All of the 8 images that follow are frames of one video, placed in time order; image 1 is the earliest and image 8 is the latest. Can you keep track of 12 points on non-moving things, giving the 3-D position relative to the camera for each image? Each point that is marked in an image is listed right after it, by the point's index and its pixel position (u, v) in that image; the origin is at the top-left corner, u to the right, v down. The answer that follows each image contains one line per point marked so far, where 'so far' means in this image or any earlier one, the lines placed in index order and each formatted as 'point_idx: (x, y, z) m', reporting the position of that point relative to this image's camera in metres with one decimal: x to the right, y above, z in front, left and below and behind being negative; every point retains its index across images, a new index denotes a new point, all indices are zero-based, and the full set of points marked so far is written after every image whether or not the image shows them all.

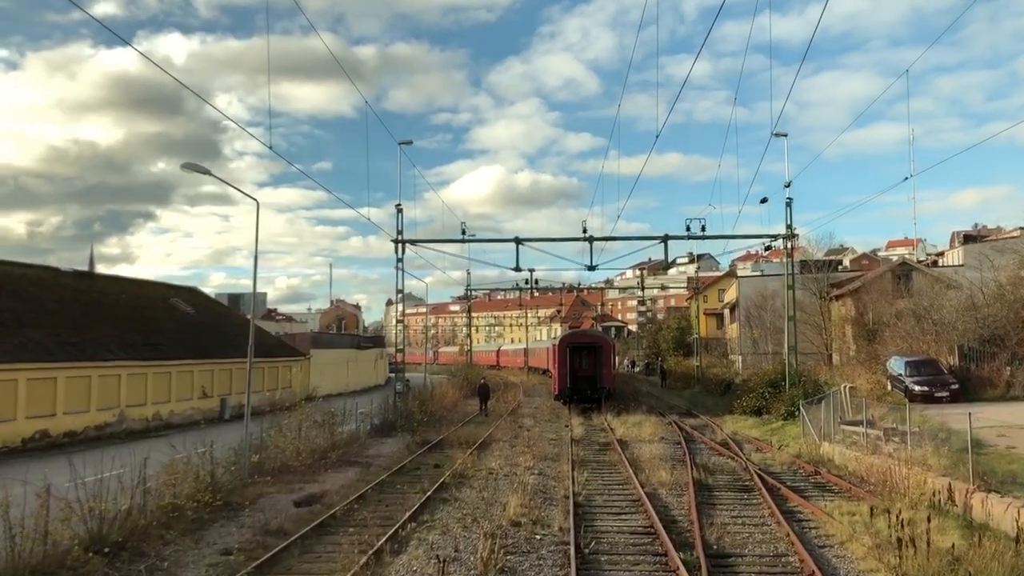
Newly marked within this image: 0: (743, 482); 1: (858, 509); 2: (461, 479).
0: (+4.4, -3.7, +14.4) m
1: (+5.2, -3.3, +11.4) m
2: (-1.0, -3.7, +14.3) m
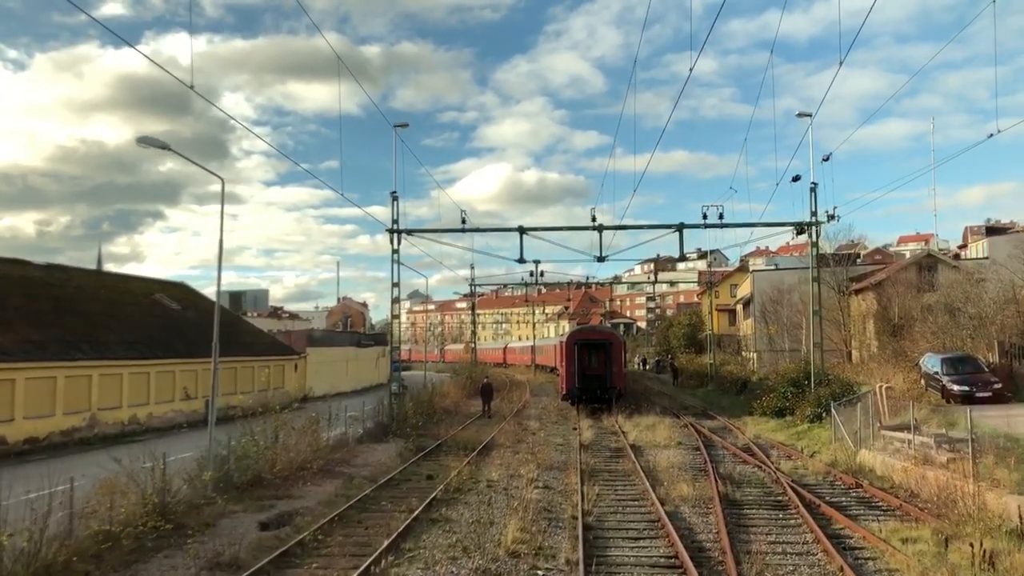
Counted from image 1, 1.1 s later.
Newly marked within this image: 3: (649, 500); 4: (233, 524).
0: (+4.4, -3.5, +12.7) m
1: (+5.2, -3.1, +9.7) m
2: (-1.0, -3.5, +12.6) m
3: (+2.2, -3.5, +12.3) m
4: (-4.0, -3.4, +10.8) m
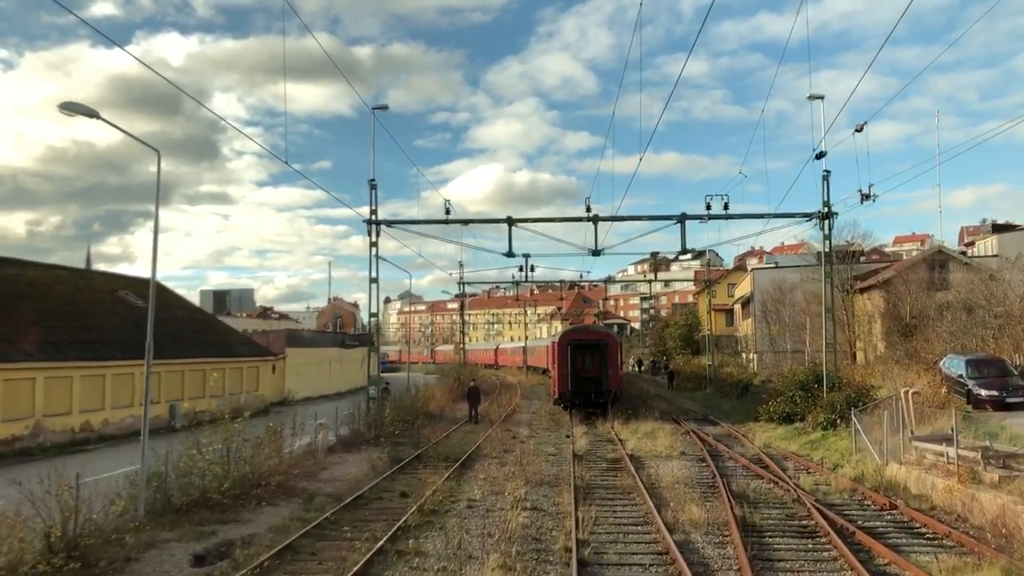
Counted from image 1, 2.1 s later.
0: (+4.2, -3.4, +11.0) m
1: (+5.0, -3.0, +8.0) m
2: (-1.2, -3.4, +10.9) m
3: (+2.0, -3.3, +10.6) m
4: (-4.2, -3.2, +9.0) m
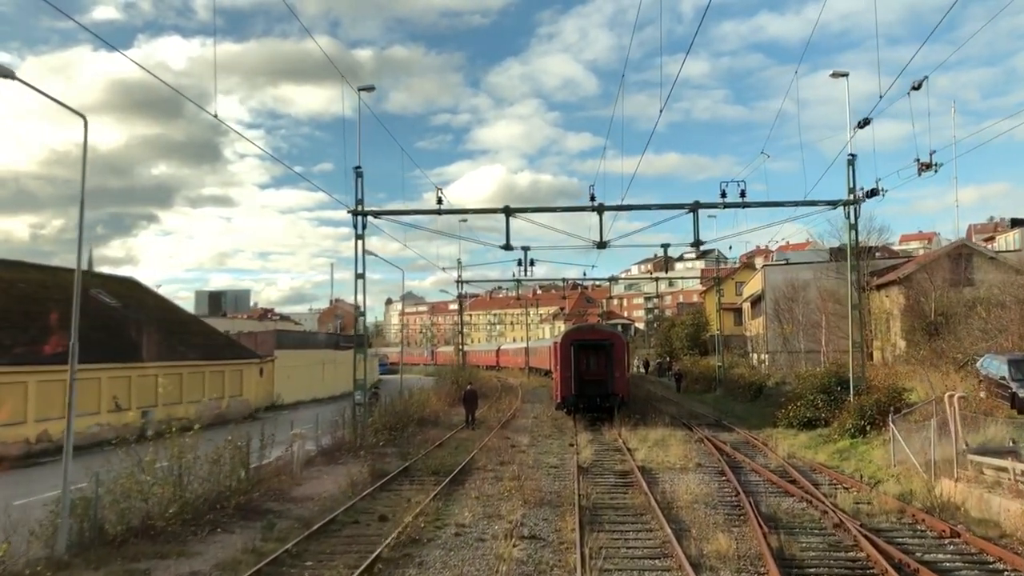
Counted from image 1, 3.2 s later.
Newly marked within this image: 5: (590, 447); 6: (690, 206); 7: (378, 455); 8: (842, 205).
0: (+4.1, -3.3, +9.3) m
1: (+4.9, -2.9, +6.3) m
2: (-1.3, -3.2, +9.2) m
3: (+1.9, -3.2, +8.8) m
4: (-4.3, -3.1, +7.3) m
5: (+1.9, -3.9, +18.7) m
6: (+4.6, +2.1, +19.5) m
7: (-3.0, -3.8, +17.1) m
8: (+8.4, +2.1, +19.2) m
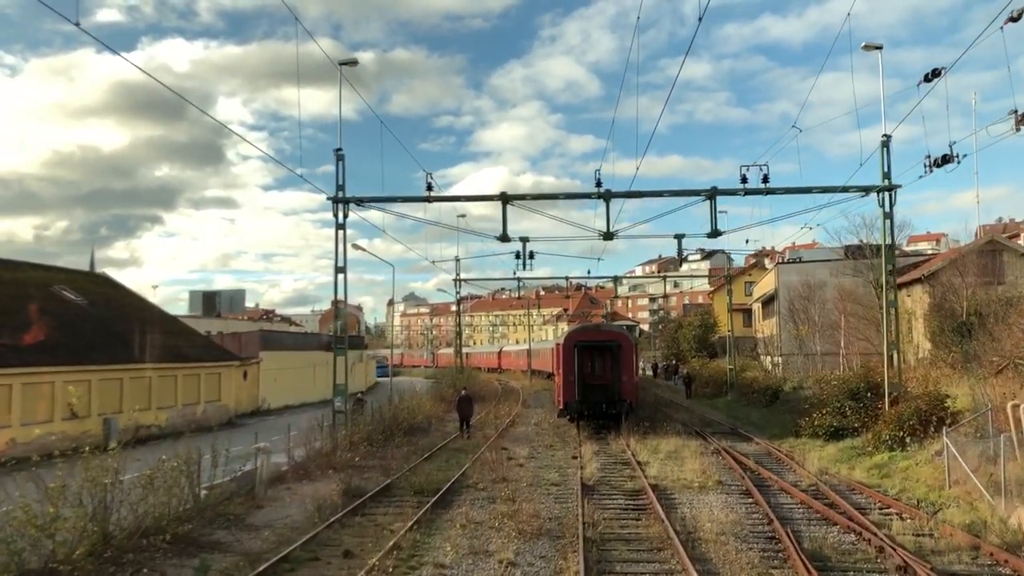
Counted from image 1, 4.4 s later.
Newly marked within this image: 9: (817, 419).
0: (+4.0, -3.1, +7.3) m
1: (+4.8, -2.7, +4.3) m
2: (-1.4, -3.1, +7.3) m
3: (+1.8, -3.1, +6.9) m
4: (-4.4, -3.0, +5.5) m
5: (+1.9, -3.8, +16.8) m
6: (+4.5, +2.2, +17.5) m
7: (-3.1, -3.7, +15.2) m
8: (+8.4, +2.2, +17.3) m
9: (+8.1, -3.5, +19.9) m
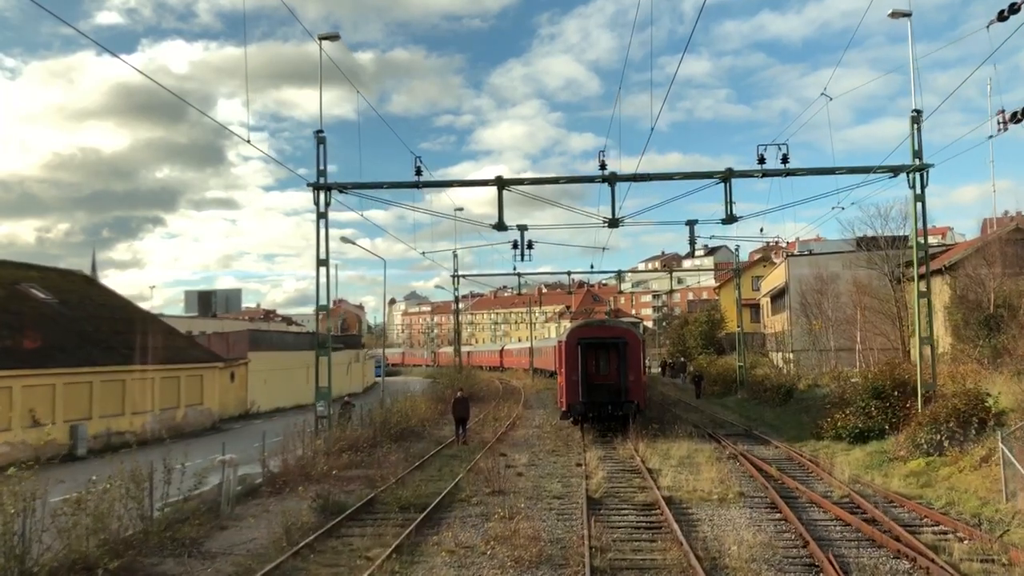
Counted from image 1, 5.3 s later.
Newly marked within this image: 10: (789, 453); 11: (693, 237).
0: (+3.9, -2.9, +5.9) m
1: (+4.7, -2.5, +2.9) m
2: (-1.5, -3.0, +5.8) m
3: (+1.7, -2.9, +5.5) m
4: (-4.5, -2.9, +4.0) m
5: (+1.8, -3.7, +15.3) m
6: (+4.4, +2.4, +16.1) m
7: (-3.2, -3.5, +13.7) m
8: (+8.3, +2.4, +15.8) m
9: (+8.0, -3.2, +18.5) m
10: (+6.2, -3.7, +16.9) m
11: (+4.1, +1.2, +16.9) m
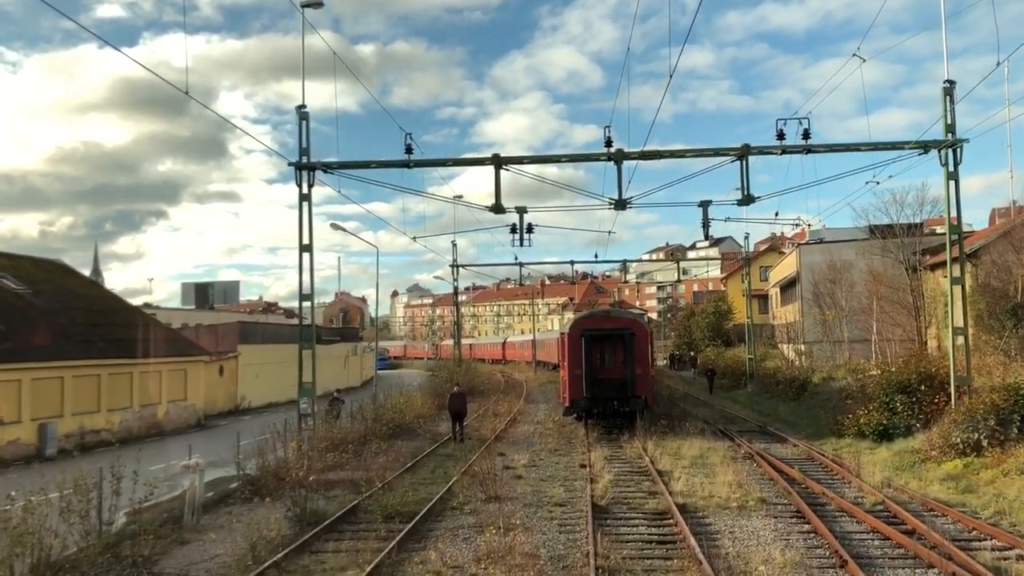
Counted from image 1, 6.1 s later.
0: (+3.9, -2.8, +4.7) m
1: (+4.6, -2.4, +1.7) m
2: (-1.5, -2.8, +4.6) m
3: (+1.7, -2.7, +4.3) m
4: (-4.6, -2.7, +2.8) m
5: (+1.8, -3.4, +14.1) m
6: (+4.4, +2.7, +14.8) m
7: (-3.2, -3.3, +12.5) m
8: (+8.2, +2.7, +14.5) m
9: (+8.0, -2.9, +17.3) m
10: (+6.2, -3.4, +15.7) m
11: (+4.0, +1.4, +15.6) m
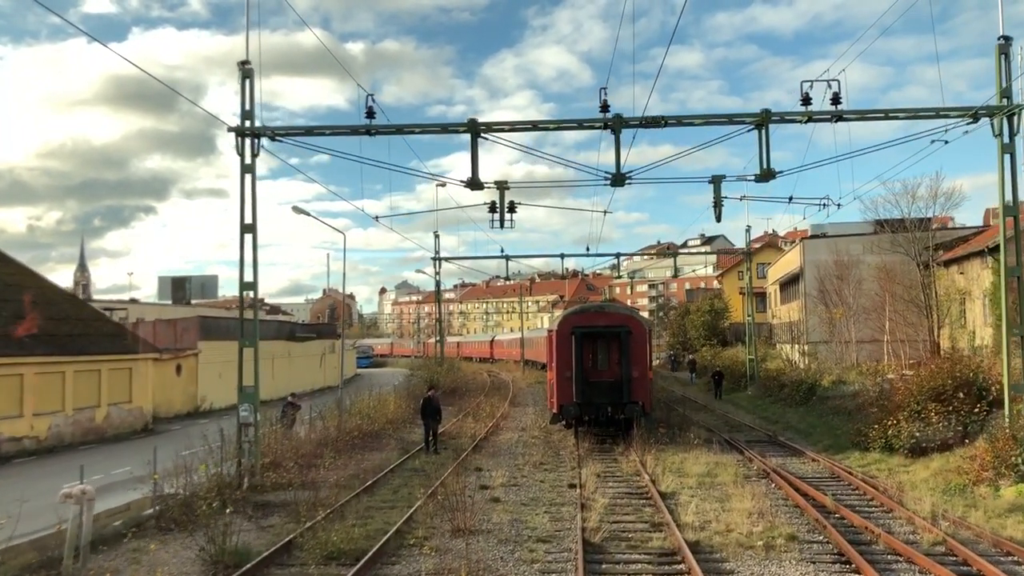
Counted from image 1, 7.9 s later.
0: (+3.6, -2.6, +2.5) m
1: (+4.4, -2.3, -0.5) m
2: (-1.8, -2.6, +2.4) m
3: (+1.4, -2.6, +2.1) m
4: (-4.8, -2.5, +0.6) m
5: (+1.4, -3.2, +12.0) m
6: (+4.1, +2.9, +12.7) m
7: (-3.6, -3.1, +10.3) m
8: (+7.9, +2.9, +12.4) m
9: (+7.6, -2.8, +15.2) m
10: (+5.8, -3.3, +13.6) m
11: (+3.7, +1.6, +13.5) m
